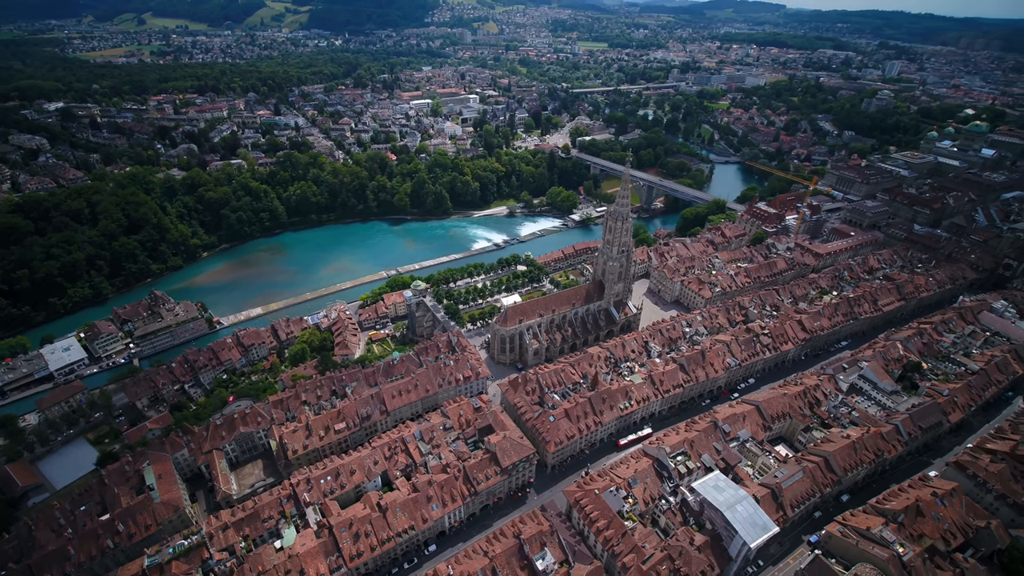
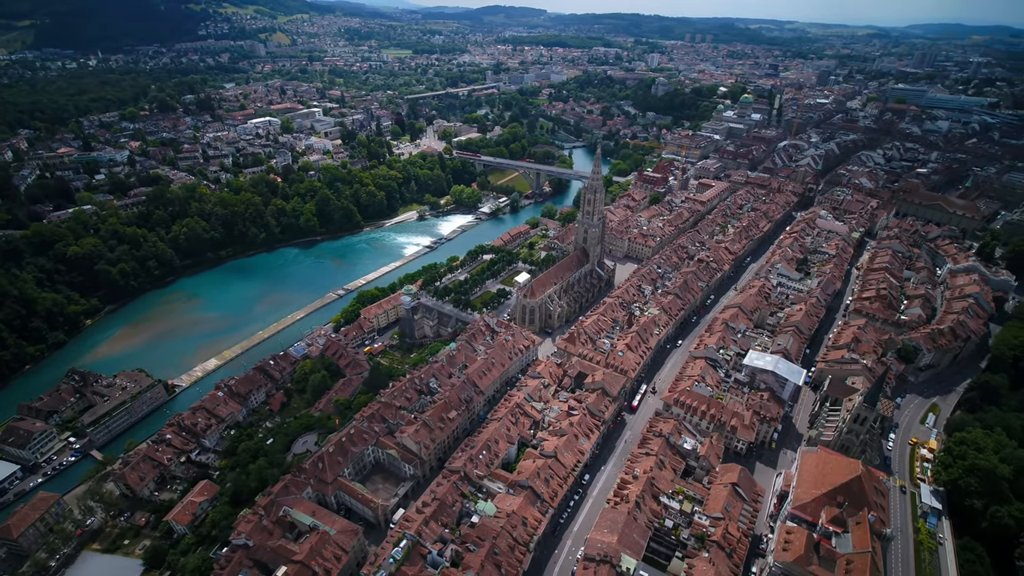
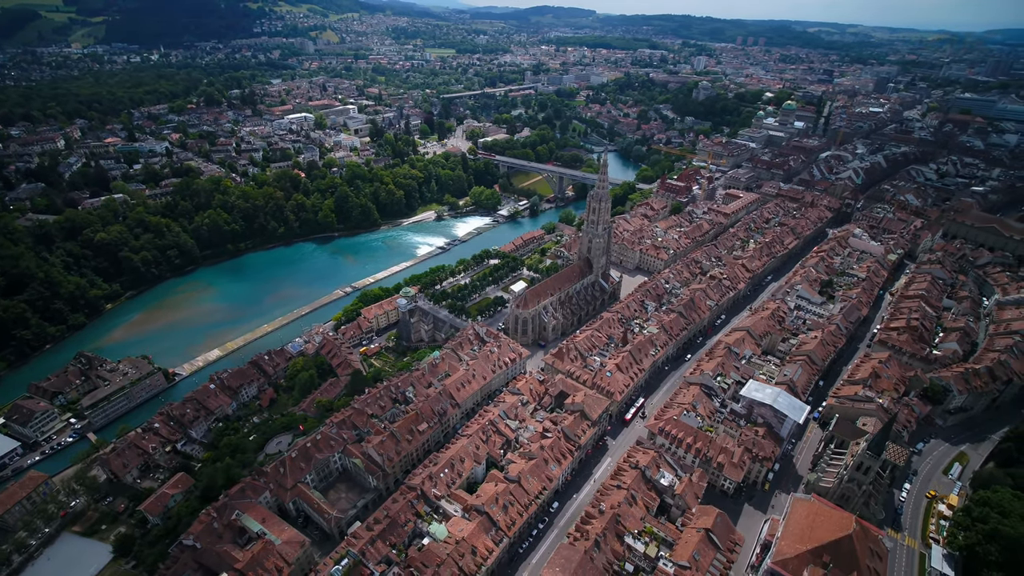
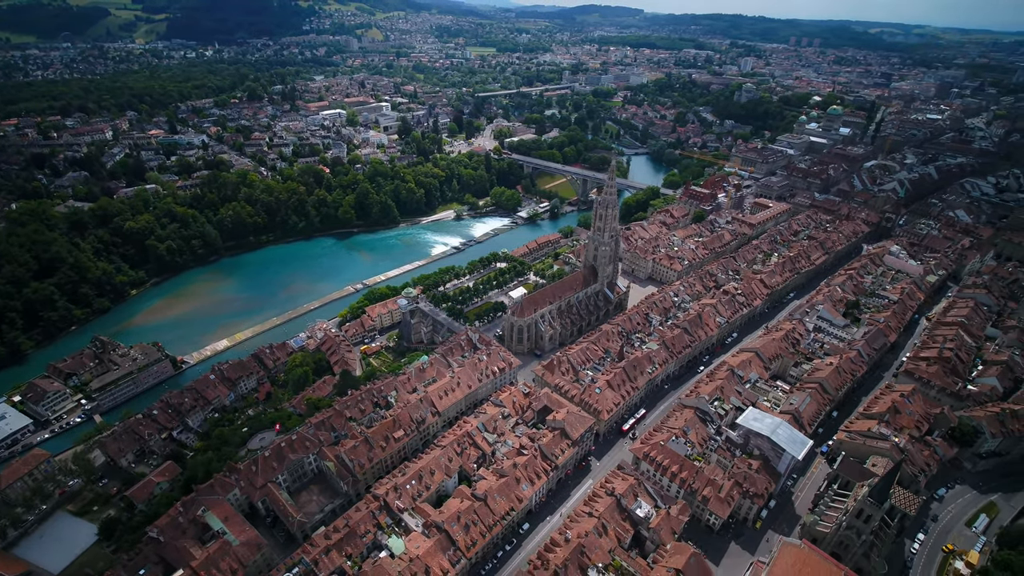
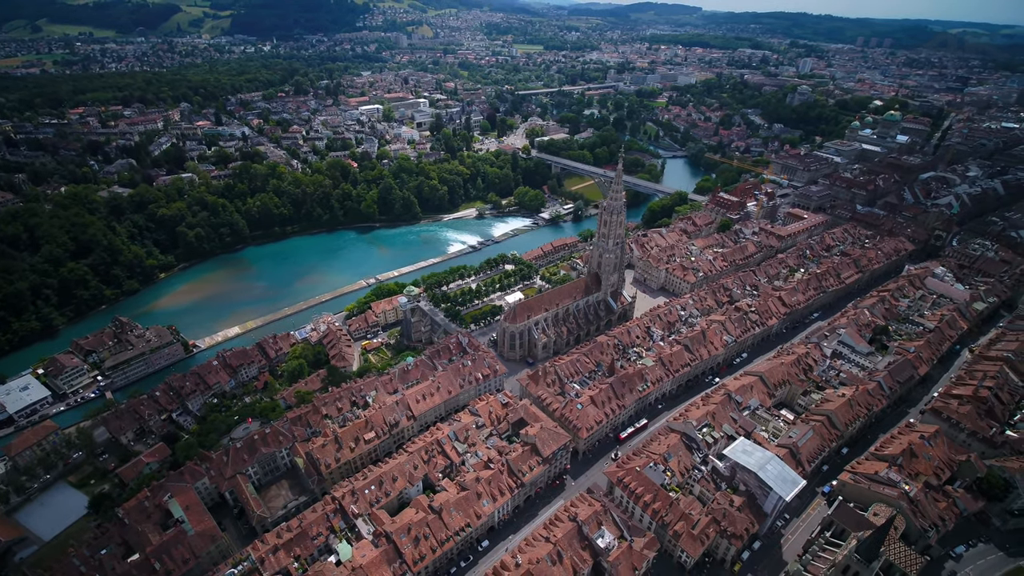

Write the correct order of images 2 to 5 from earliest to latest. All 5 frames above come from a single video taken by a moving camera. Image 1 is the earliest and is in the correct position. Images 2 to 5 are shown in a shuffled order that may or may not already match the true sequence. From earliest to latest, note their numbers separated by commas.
5, 4, 3, 2
